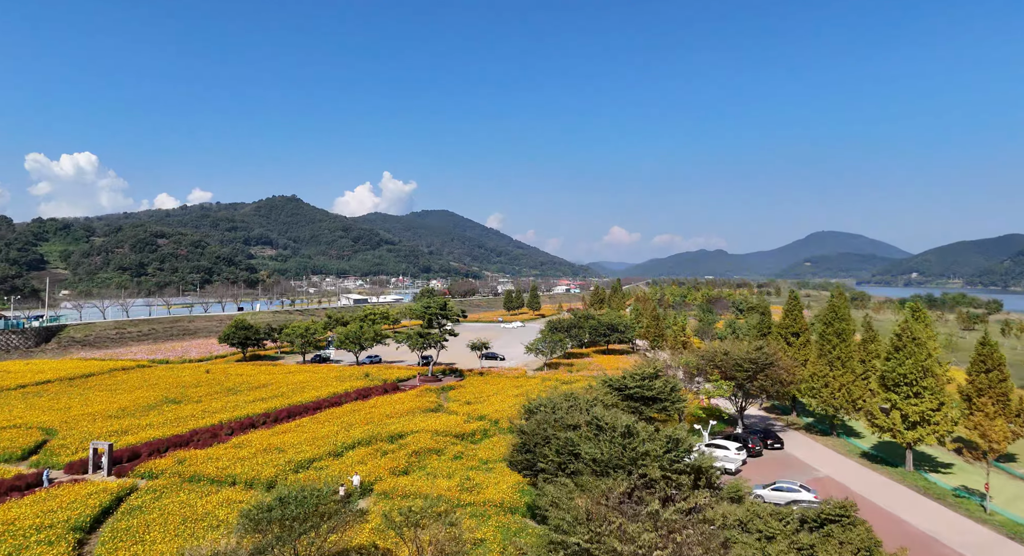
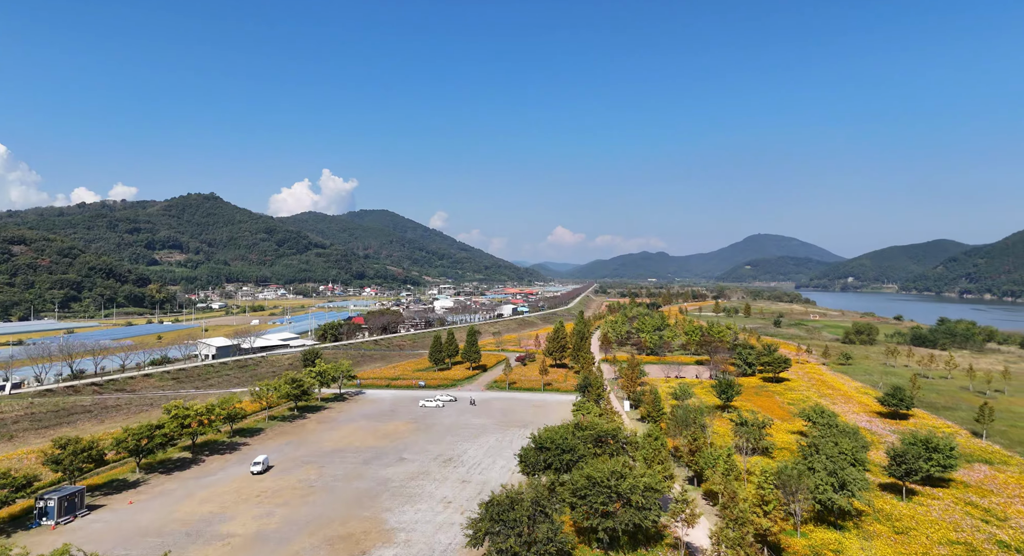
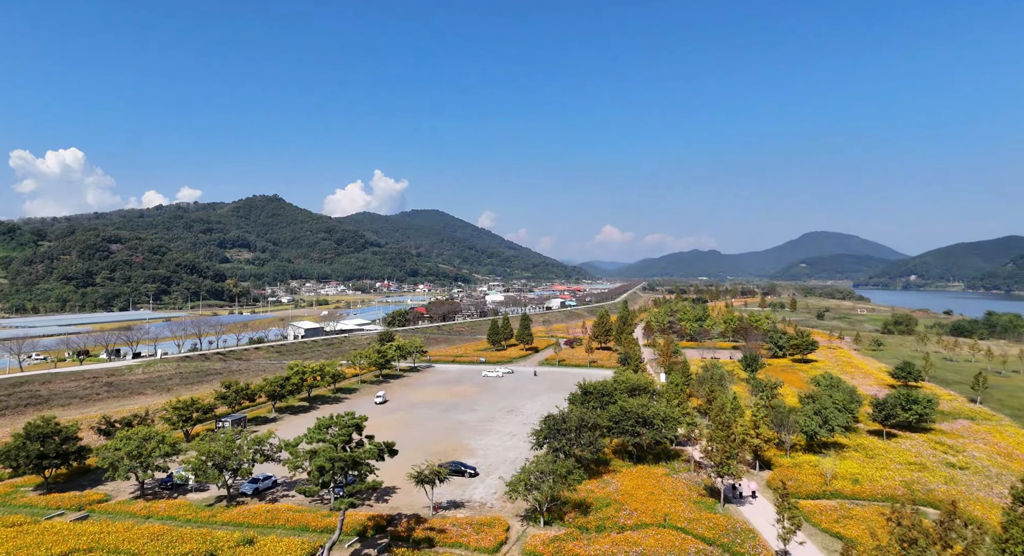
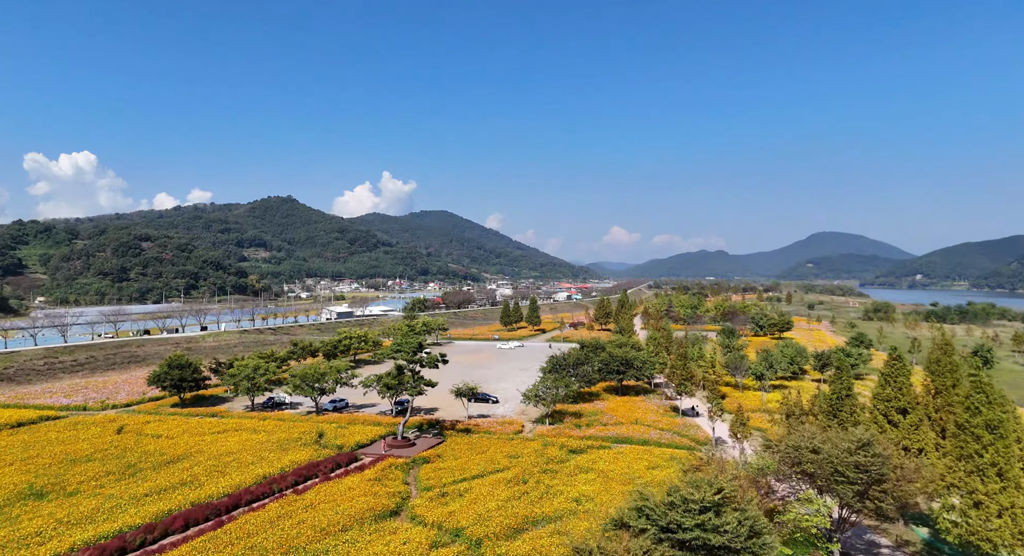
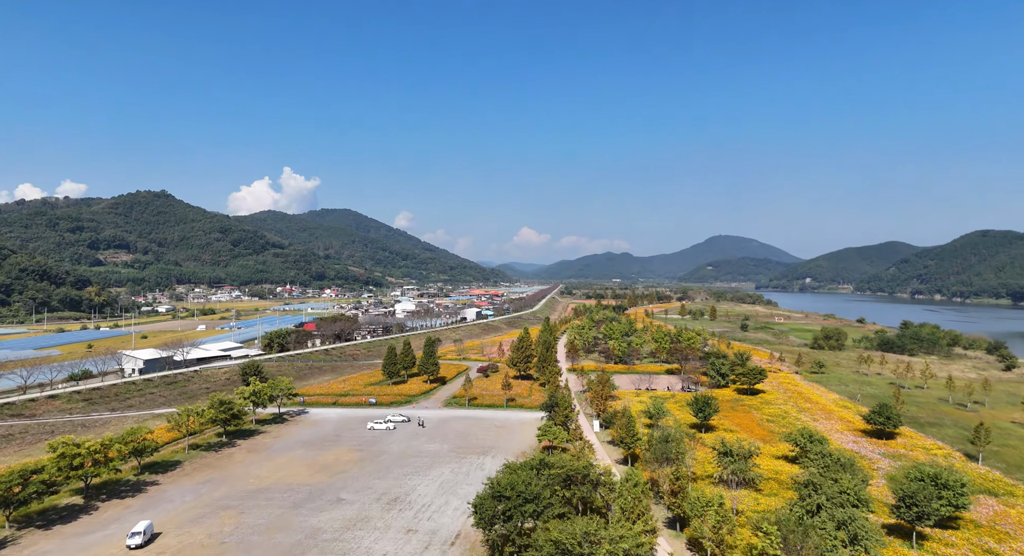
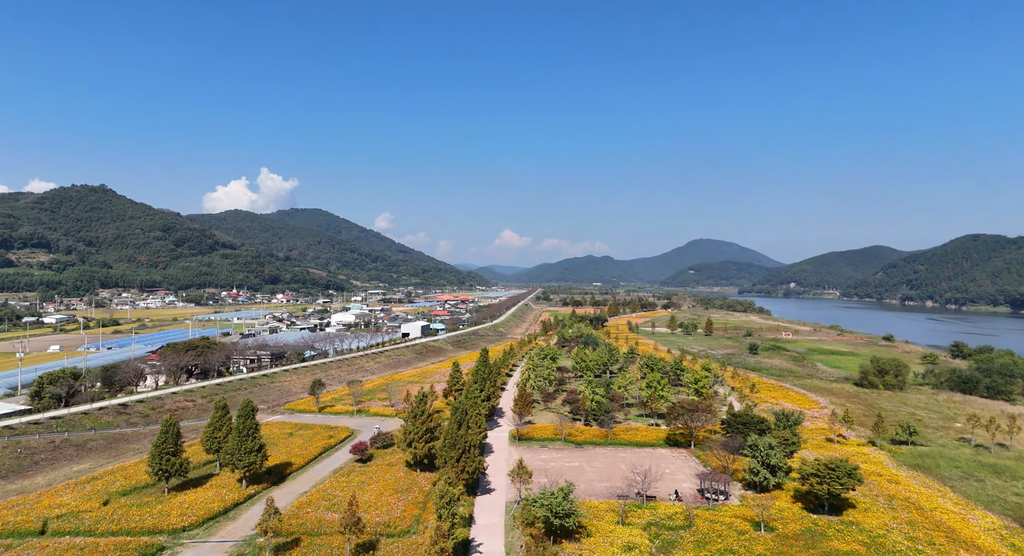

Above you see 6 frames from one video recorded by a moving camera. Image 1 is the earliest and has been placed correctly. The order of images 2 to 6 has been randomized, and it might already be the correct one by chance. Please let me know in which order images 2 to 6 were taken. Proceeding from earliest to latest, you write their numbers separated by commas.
4, 3, 2, 5, 6
